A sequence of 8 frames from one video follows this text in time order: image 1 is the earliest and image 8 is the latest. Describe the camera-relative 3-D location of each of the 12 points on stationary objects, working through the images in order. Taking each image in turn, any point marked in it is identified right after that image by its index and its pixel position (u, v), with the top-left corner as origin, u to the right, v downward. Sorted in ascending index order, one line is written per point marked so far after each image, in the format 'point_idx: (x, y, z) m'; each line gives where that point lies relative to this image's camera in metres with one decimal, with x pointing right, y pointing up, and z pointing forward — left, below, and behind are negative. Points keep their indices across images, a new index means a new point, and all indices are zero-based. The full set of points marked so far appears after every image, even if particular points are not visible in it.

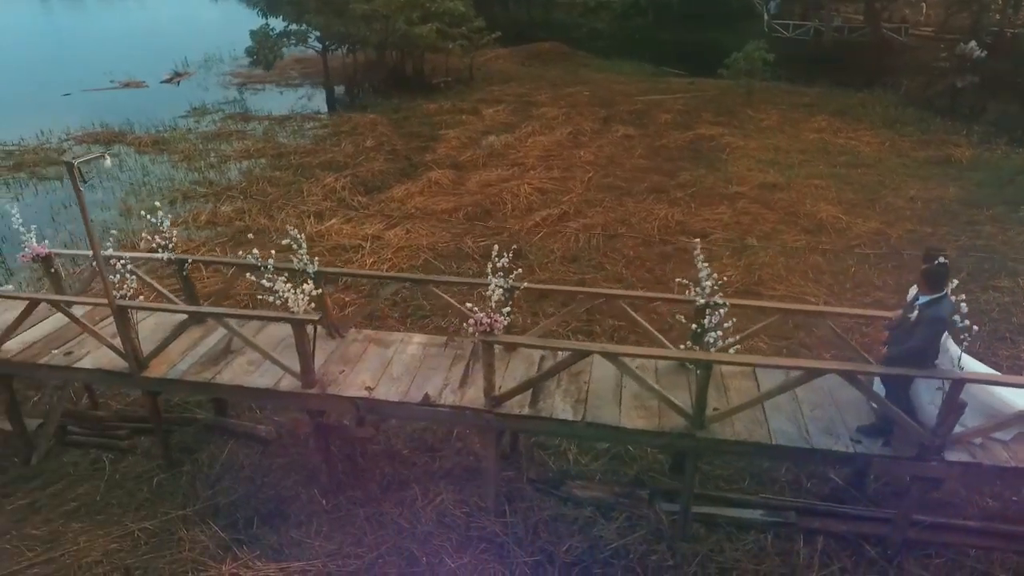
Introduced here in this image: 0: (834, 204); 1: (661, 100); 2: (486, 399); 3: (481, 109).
0: (+4.5, +1.2, +8.8) m
1: (+3.5, +4.5, +15.0) m
2: (-0.1, -0.6, +3.6) m
3: (-0.7, +4.1, +14.5) m
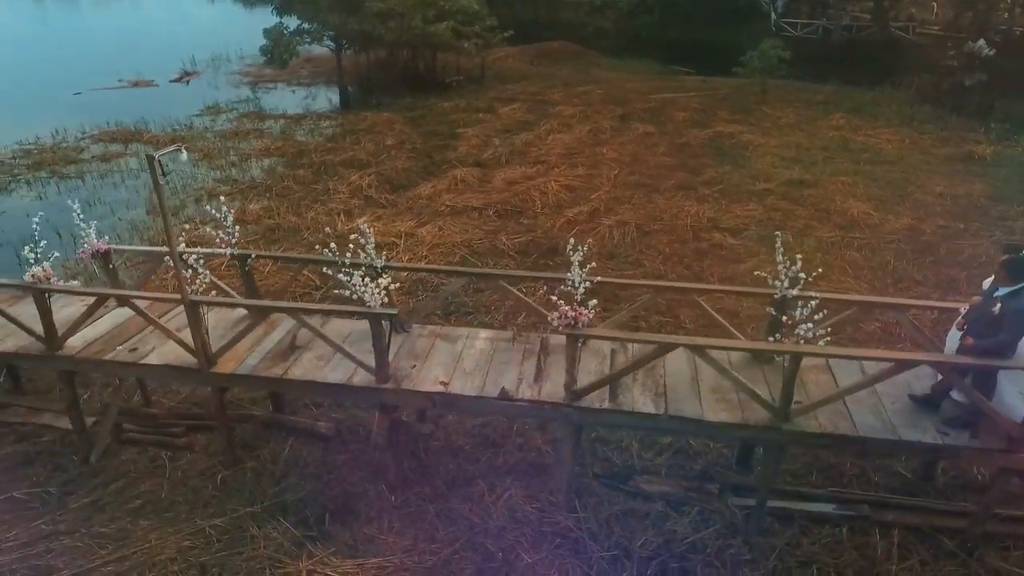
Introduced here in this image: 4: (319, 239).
0: (+4.9, +1.2, +8.8) m
1: (+3.9, +4.6, +15.0) m
2: (+0.3, -0.6, +3.6) m
3: (-0.4, +4.1, +14.4) m
4: (-2.4, +0.7, +8.0) m
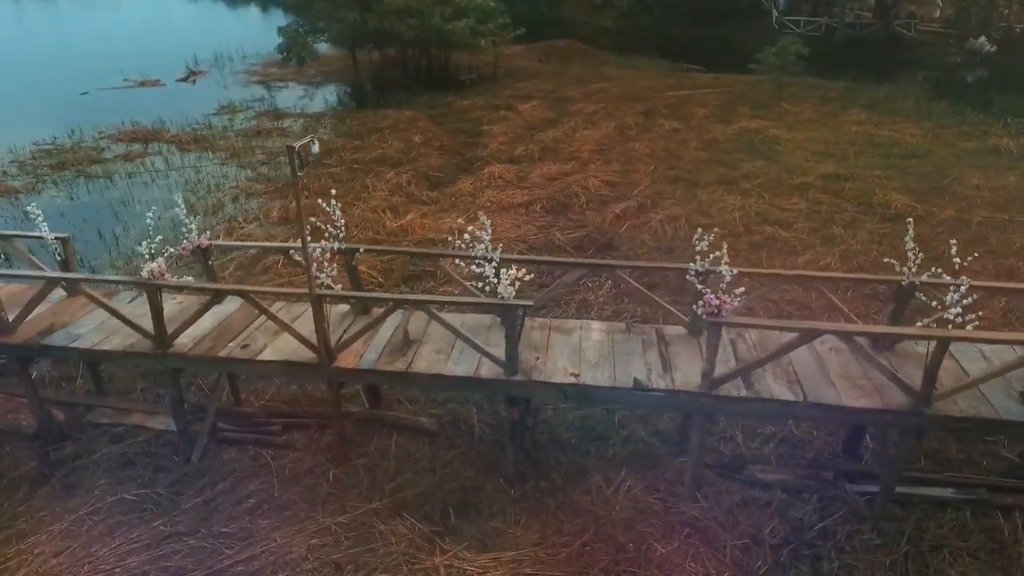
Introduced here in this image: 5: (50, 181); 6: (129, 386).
0: (+5.5, +1.3, +8.9) m
1: (+4.3, +4.7, +15.1) m
2: (+1.1, -0.5, +3.6) m
3: (+0.1, +4.2, +14.4) m
4: (-1.8, +0.7, +7.9) m
5: (-7.3, +1.7, +10.0) m
6: (-3.1, -0.8, +5.1) m
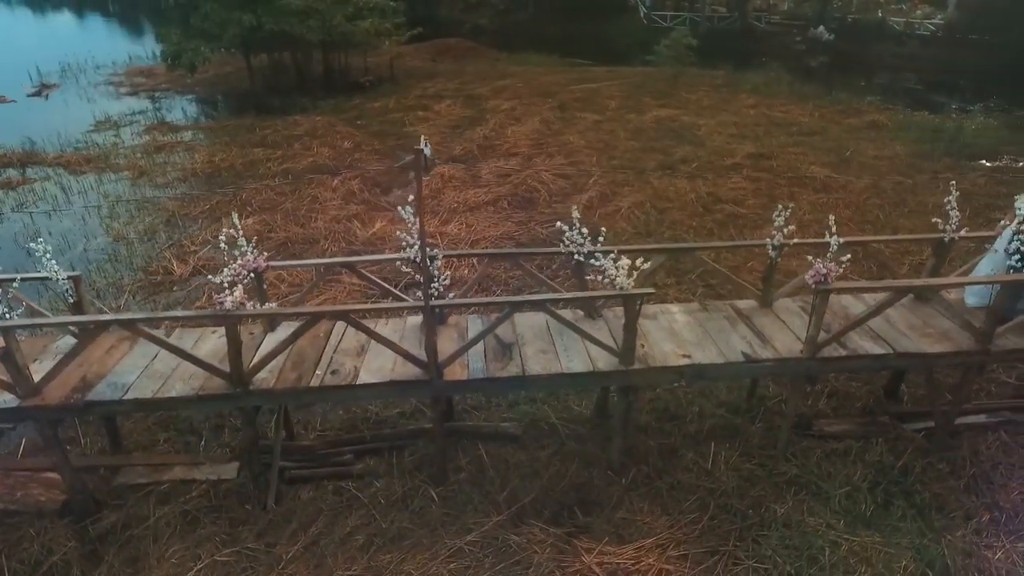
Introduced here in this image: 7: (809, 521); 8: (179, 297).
0: (+4.9, +1.9, +9.9) m
1: (+2.1, +5.0, +15.7) m
2: (+1.8, -0.4, +3.9) m
3: (-1.9, +4.1, +14.2) m
4: (-2.0, +0.5, +7.5) m
5: (-7.9, +0.9, +8.4) m
6: (-2.6, -1.1, +4.5) m
7: (+1.8, -1.4, +3.8) m
8: (-3.4, -0.1, +6.5) m
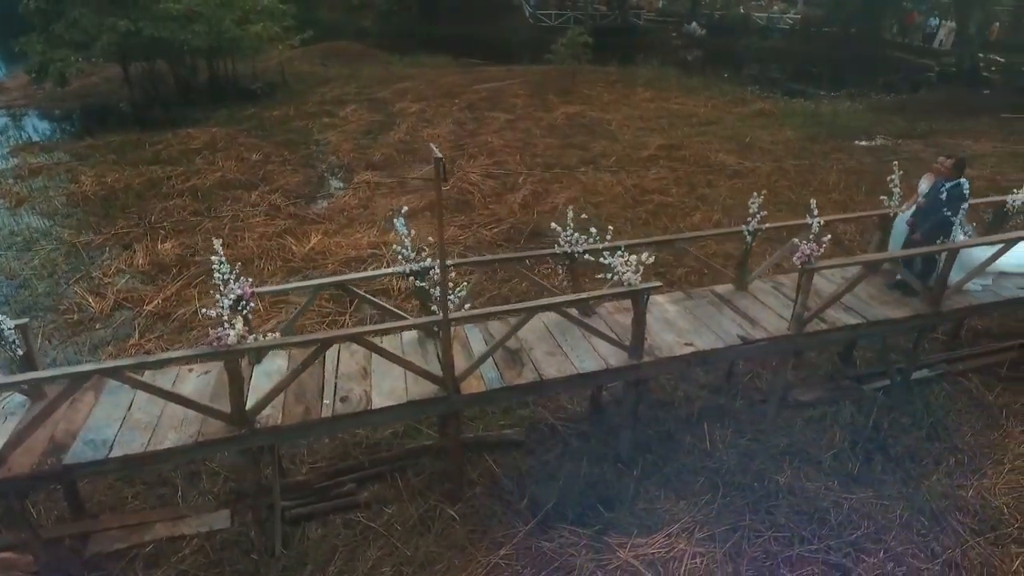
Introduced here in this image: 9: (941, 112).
0: (+3.6, +2.3, +10.6) m
1: (-0.3, +5.1, +15.8) m
2: (+1.8, -0.2, +4.1) m
3: (-3.9, +3.8, +13.7) m
4: (-2.6, +0.3, +7.1) m
5: (-8.5, +0.2, +6.9) m
6: (-2.5, -1.3, +4.0) m
7: (+1.9, -1.3, +4.1) m
8: (-3.7, -0.5, +5.9) m
9: (+8.7, +3.5, +12.7) m
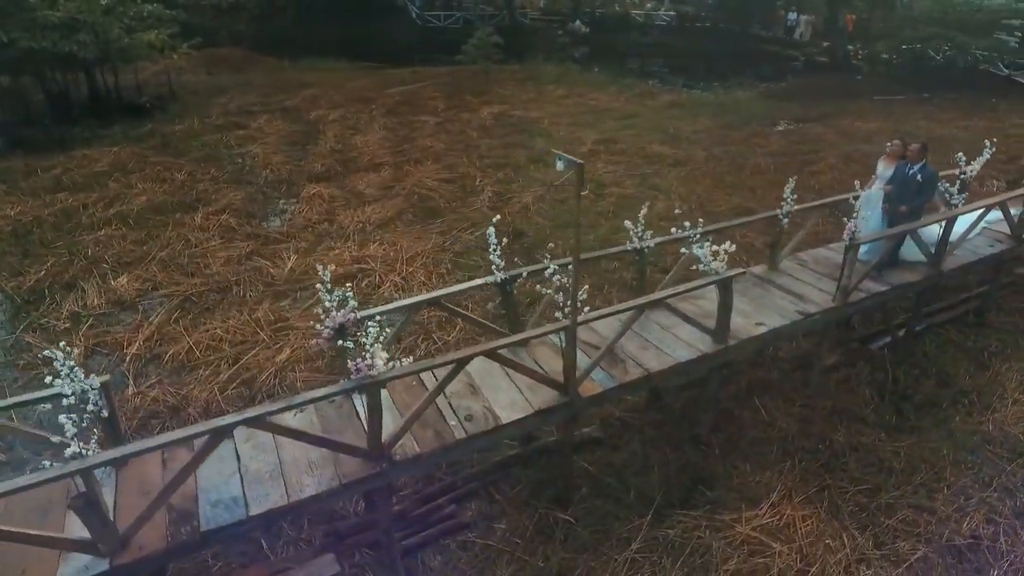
0: (+2.6, +2.5, +11.2) m
1: (-2.5, +4.9, +15.6) m
2: (+2.3, -0.1, +4.5) m
3: (-5.4, +3.4, +12.8) m
4: (-2.6, 0.0, +6.6) m
5: (-8.4, -0.7, +5.3) m
6: (-1.8, -1.6, +3.6) m
7: (+2.5, -1.1, +4.5) m
8: (-3.4, -0.8, +5.2) m
9: (+7.1, +4.3, +14.2) m
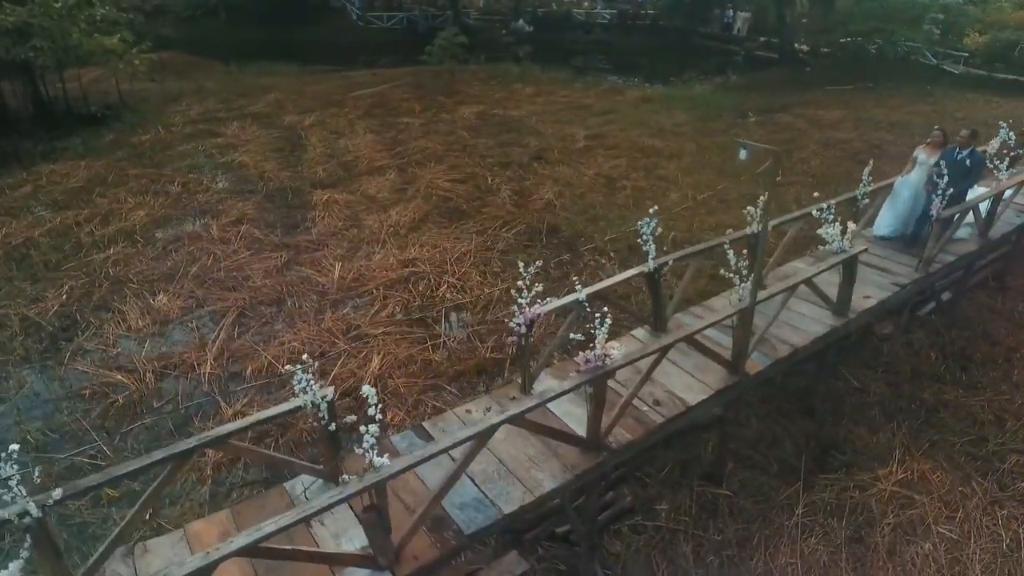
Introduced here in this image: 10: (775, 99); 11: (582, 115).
0: (+2.5, +2.7, +11.6) m
1: (-3.2, +4.8, +15.3) m
2: (+3.2, +0.2, +4.9) m
3: (-5.7, +3.1, +12.2) m
4: (-2.0, -0.1, +6.4) m
5: (-7.5, -1.1, +4.5) m
6: (-0.7, -1.6, +3.5) m
7: (+3.4, -0.9, +5.0) m
8: (-2.6, -1.0, +4.9) m
9: (+6.5, +4.8, +15.1) m
10: (+5.9, +4.3, +14.3) m
11: (+1.5, +3.6, +13.2) m
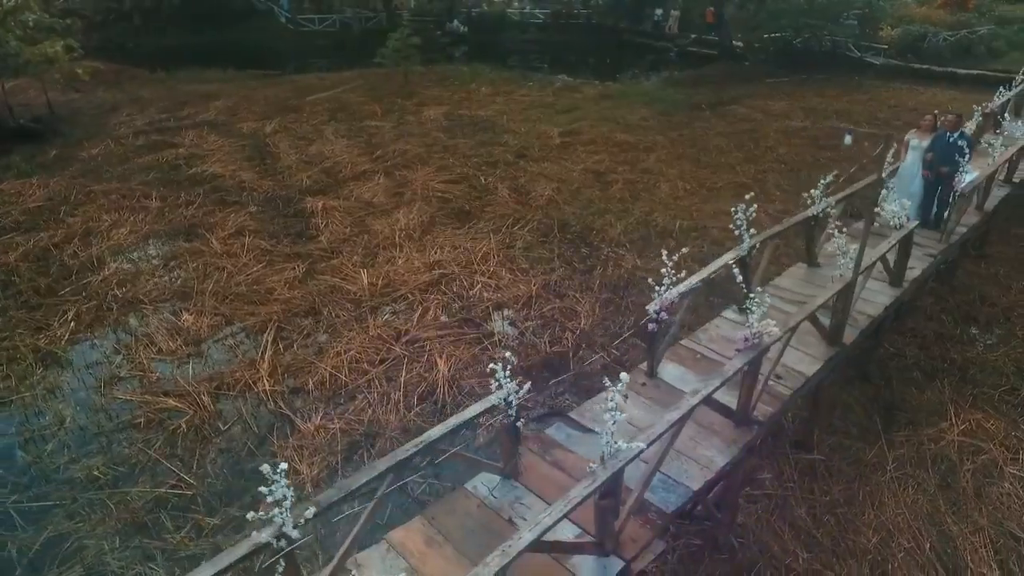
0: (+2.1, +2.9, +11.9) m
1: (-4.2, +4.6, +14.9) m
2: (+3.7, +0.4, +5.4) m
3: (-6.2, +2.7, +11.5) m
4: (-1.6, -0.2, +6.2) m
5: (-6.7, -1.6, +3.7) m
6: (+0.1, -1.6, +3.6) m
7: (+4.0, -0.6, +5.5) m
8: (-1.9, -1.1, +4.7) m
9: (+5.4, +5.2, +15.9) m
10: (+5.0, +4.7, +15.0) m
11: (+0.8, +3.7, +13.4) m
